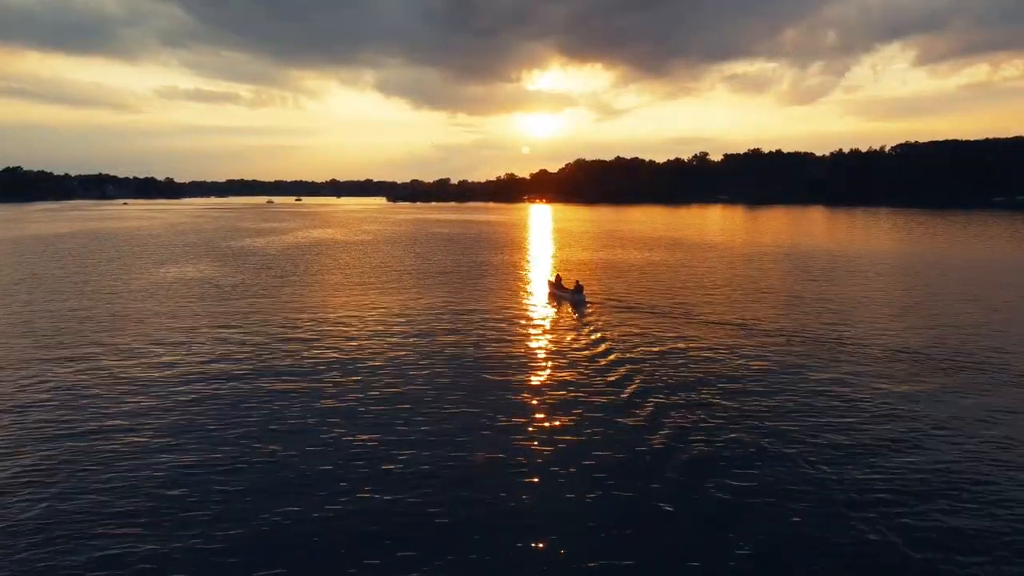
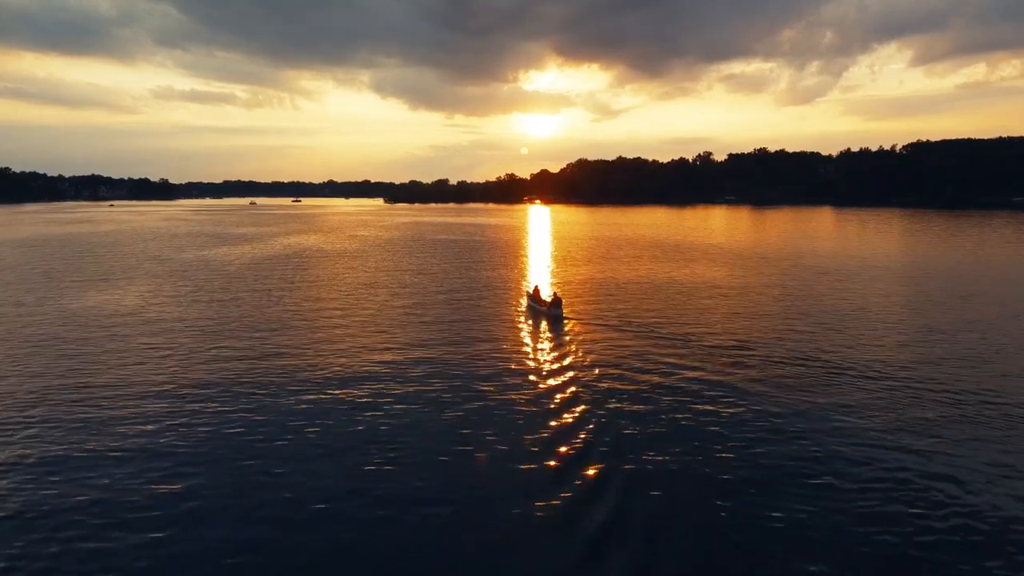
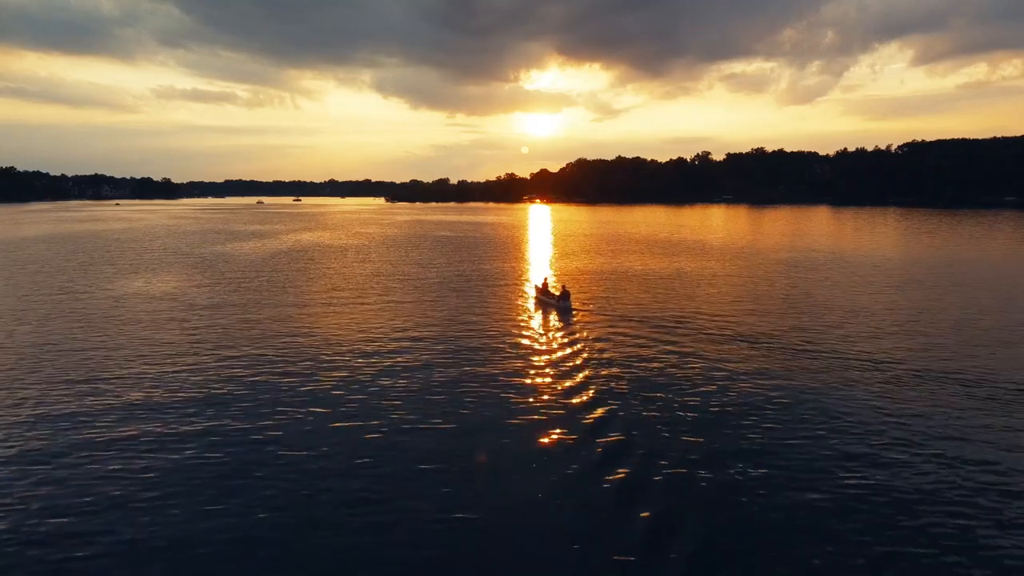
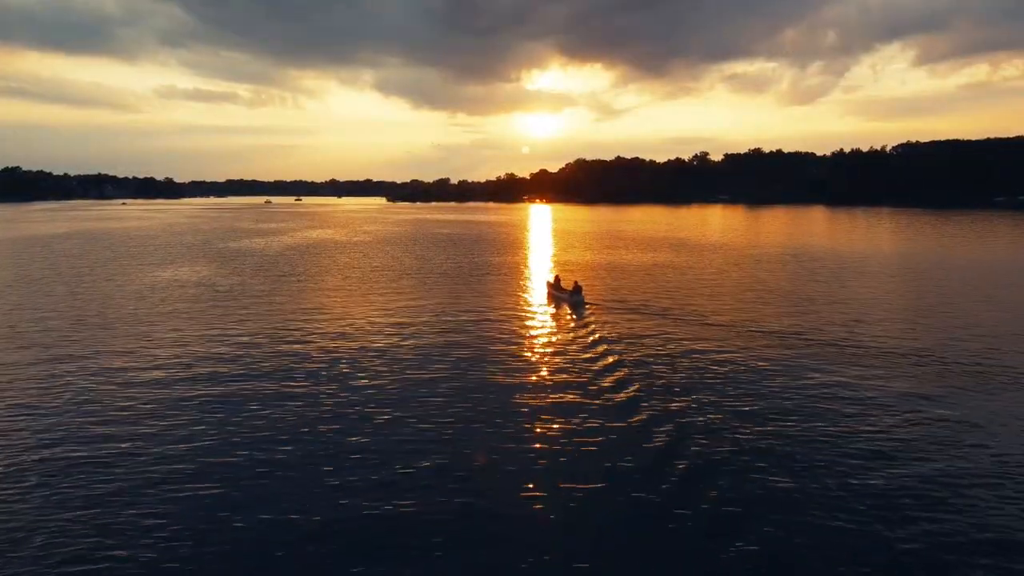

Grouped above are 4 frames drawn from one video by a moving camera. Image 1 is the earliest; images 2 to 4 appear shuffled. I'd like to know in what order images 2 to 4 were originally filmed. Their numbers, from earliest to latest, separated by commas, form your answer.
4, 3, 2
